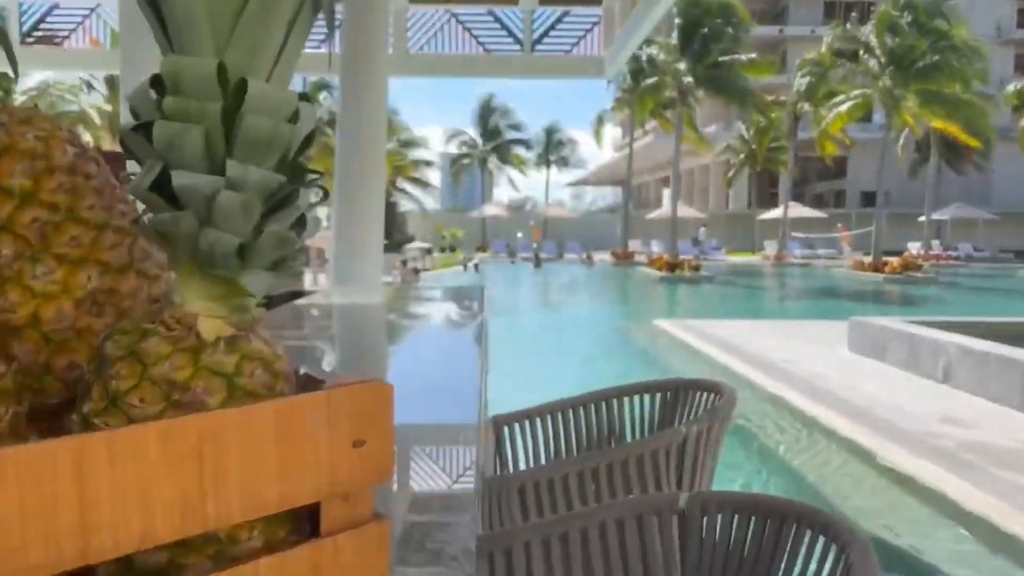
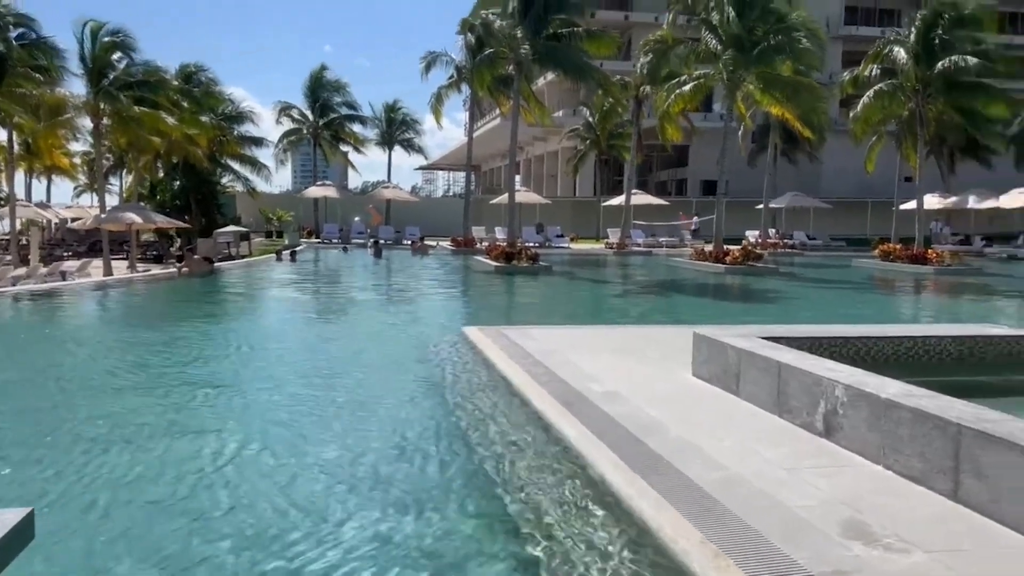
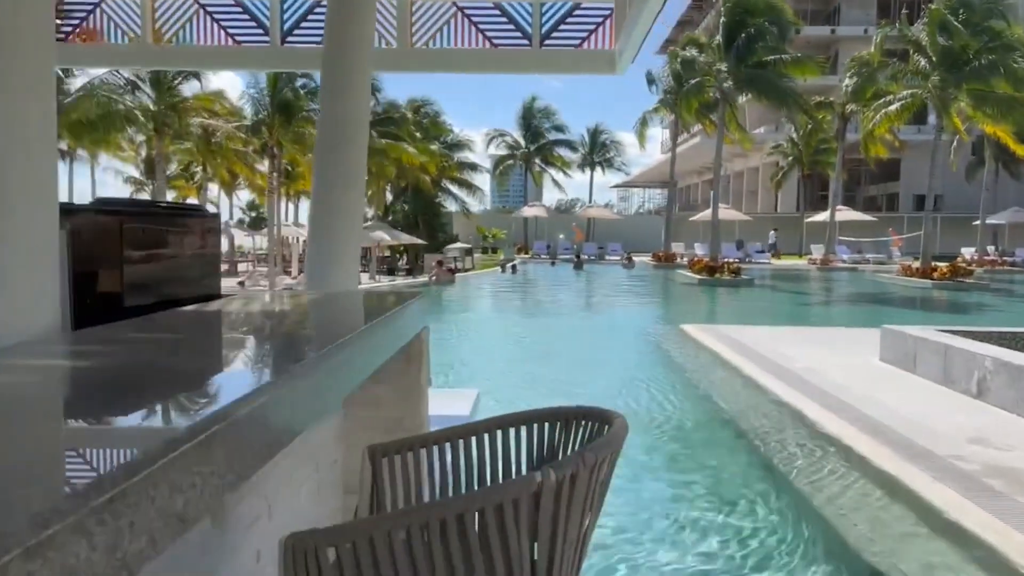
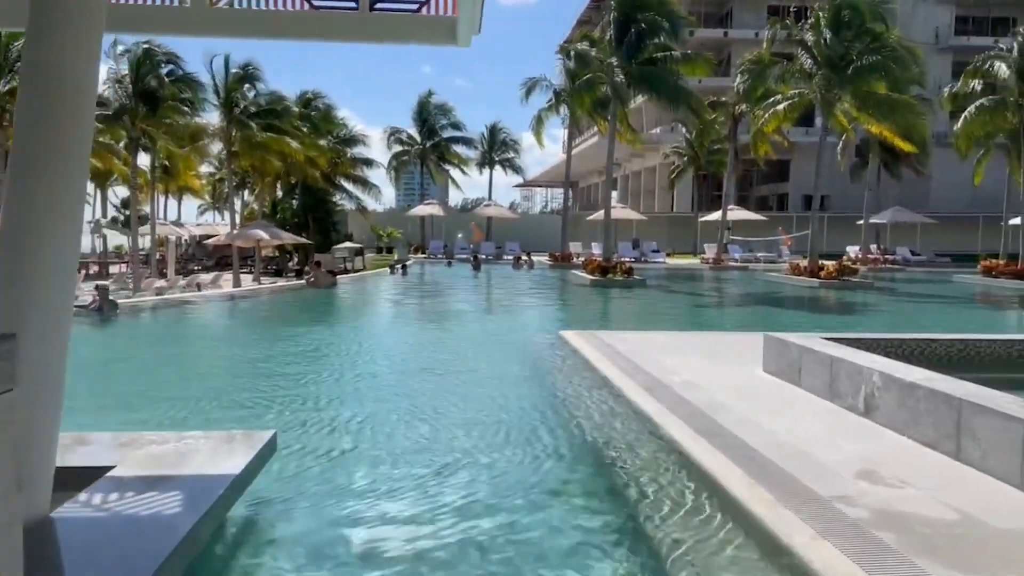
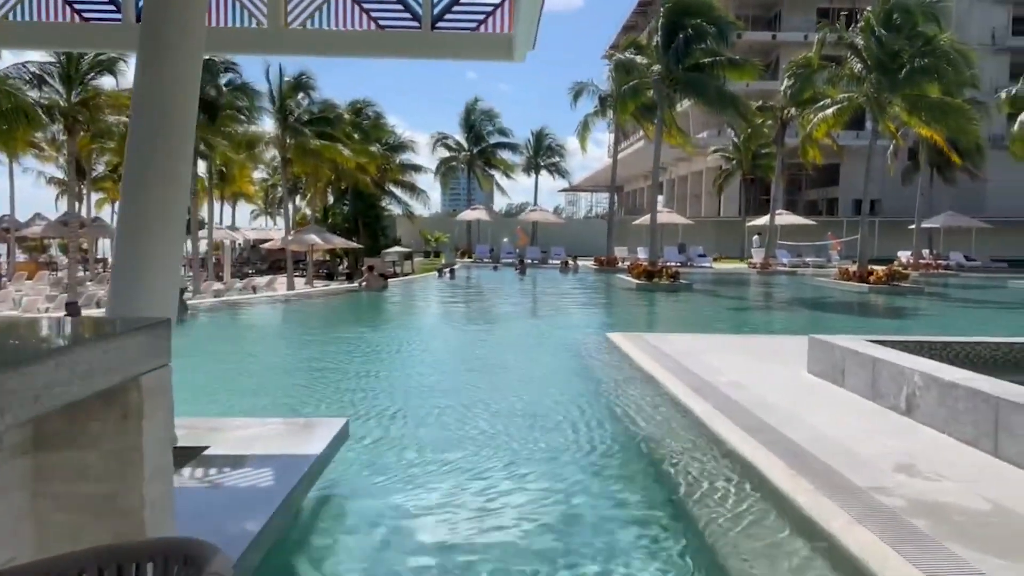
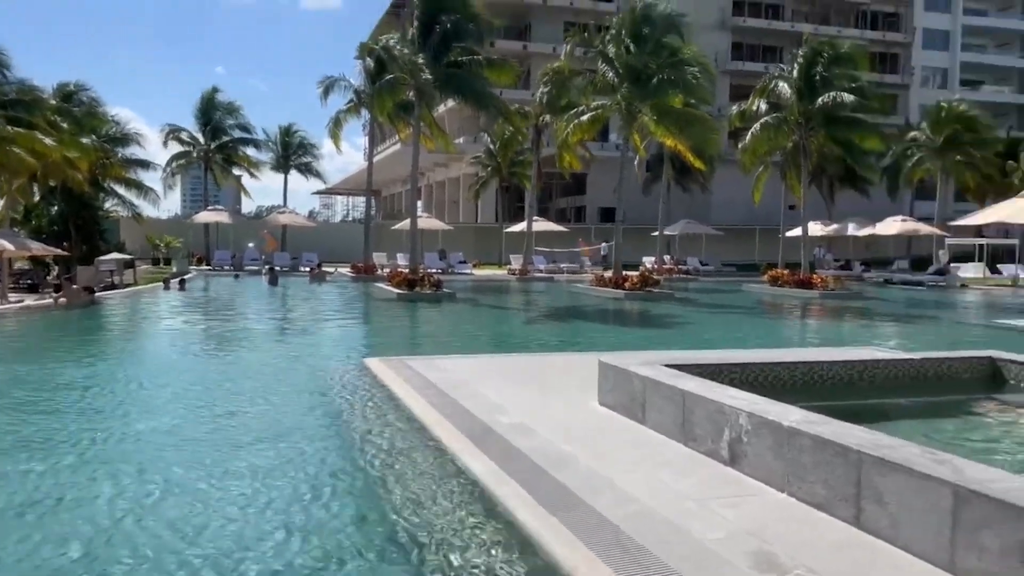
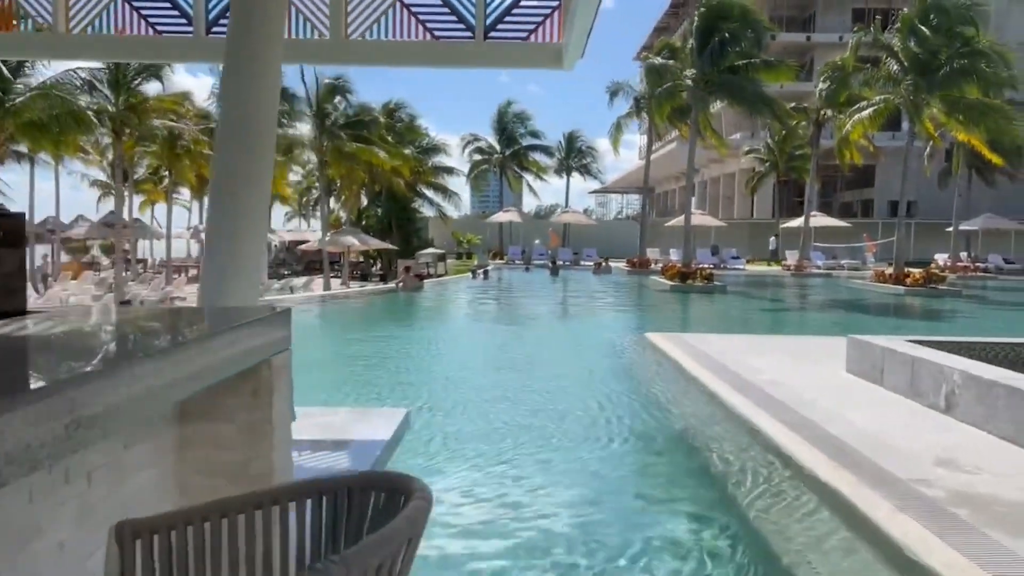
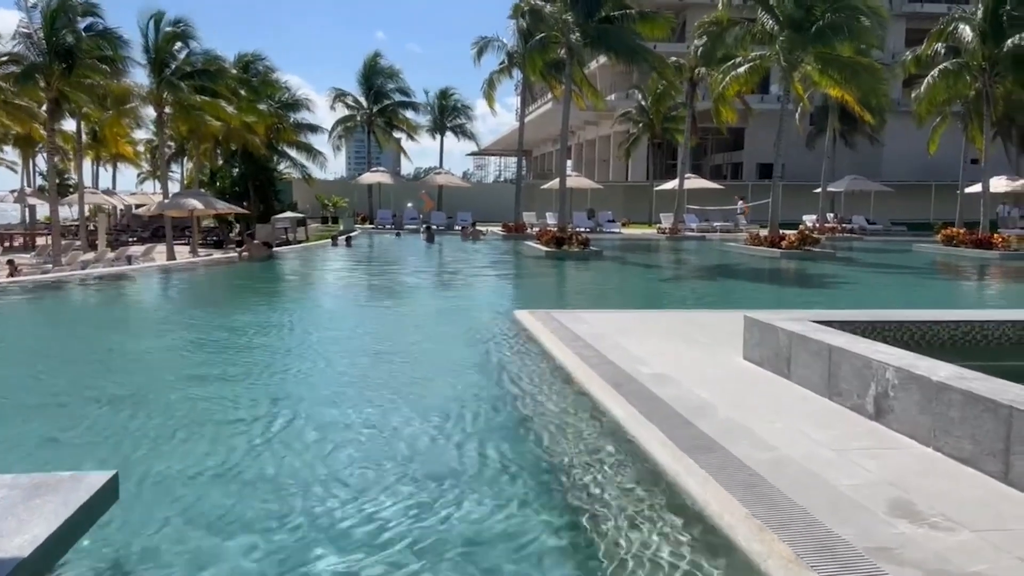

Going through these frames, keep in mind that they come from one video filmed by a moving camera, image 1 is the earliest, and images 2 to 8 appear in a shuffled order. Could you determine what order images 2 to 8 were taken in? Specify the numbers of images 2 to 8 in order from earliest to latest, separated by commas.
3, 7, 5, 4, 8, 2, 6
